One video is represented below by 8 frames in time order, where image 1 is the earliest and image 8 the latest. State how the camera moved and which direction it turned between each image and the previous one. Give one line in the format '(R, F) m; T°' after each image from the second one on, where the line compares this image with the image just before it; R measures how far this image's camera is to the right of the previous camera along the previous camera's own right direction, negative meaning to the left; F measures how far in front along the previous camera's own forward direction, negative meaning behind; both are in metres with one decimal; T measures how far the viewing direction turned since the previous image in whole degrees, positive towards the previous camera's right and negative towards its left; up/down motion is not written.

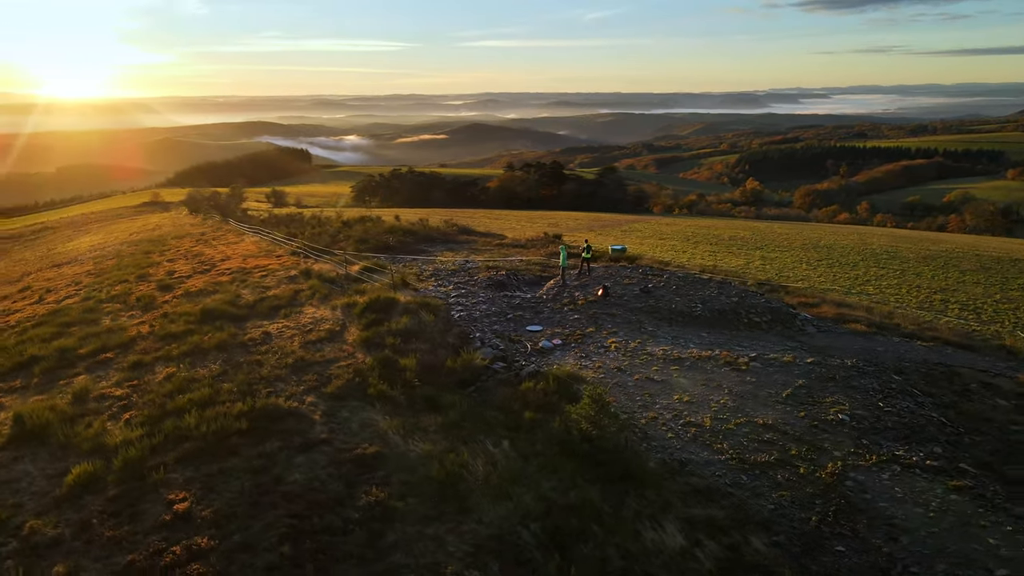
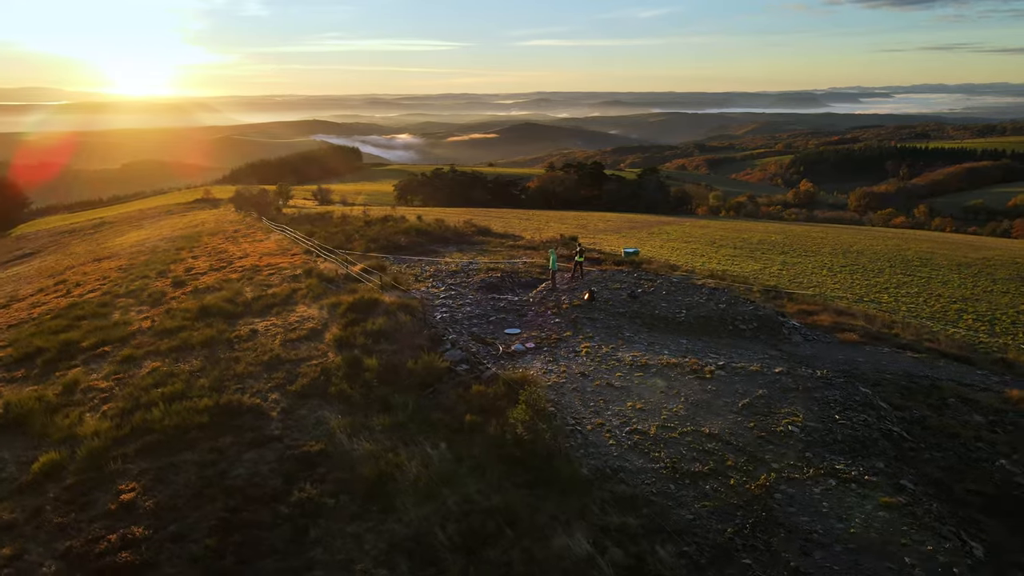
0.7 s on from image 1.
(+1.1, -0.1) m; -3°
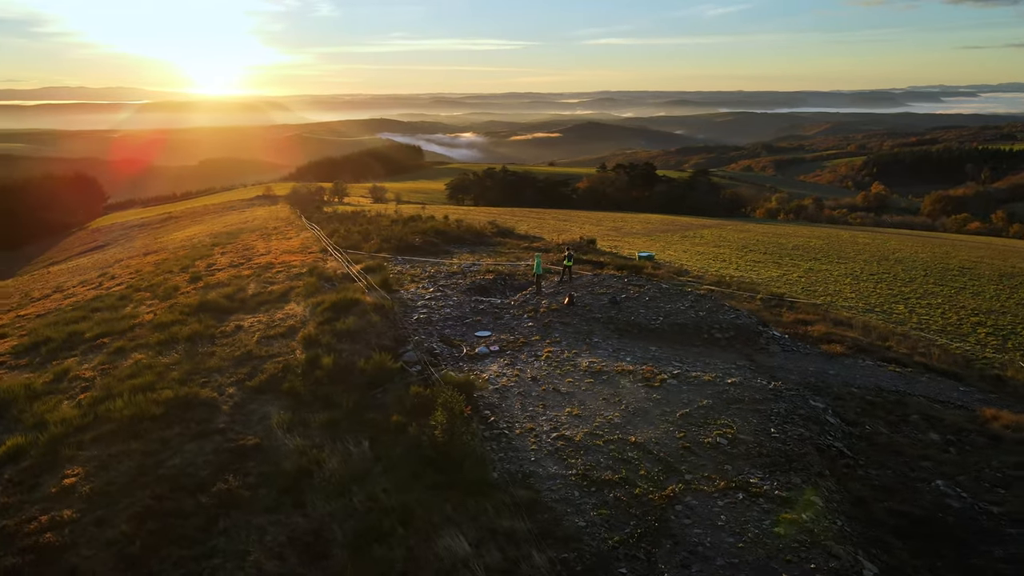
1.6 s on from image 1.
(+1.4, -0.1) m; -4°
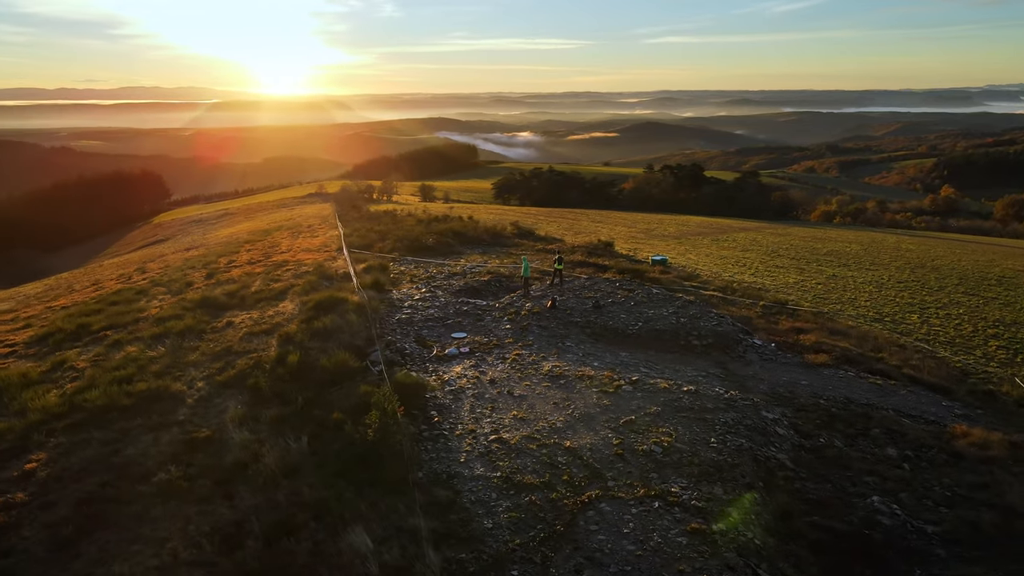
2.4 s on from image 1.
(+1.3, -0.1) m; -4°
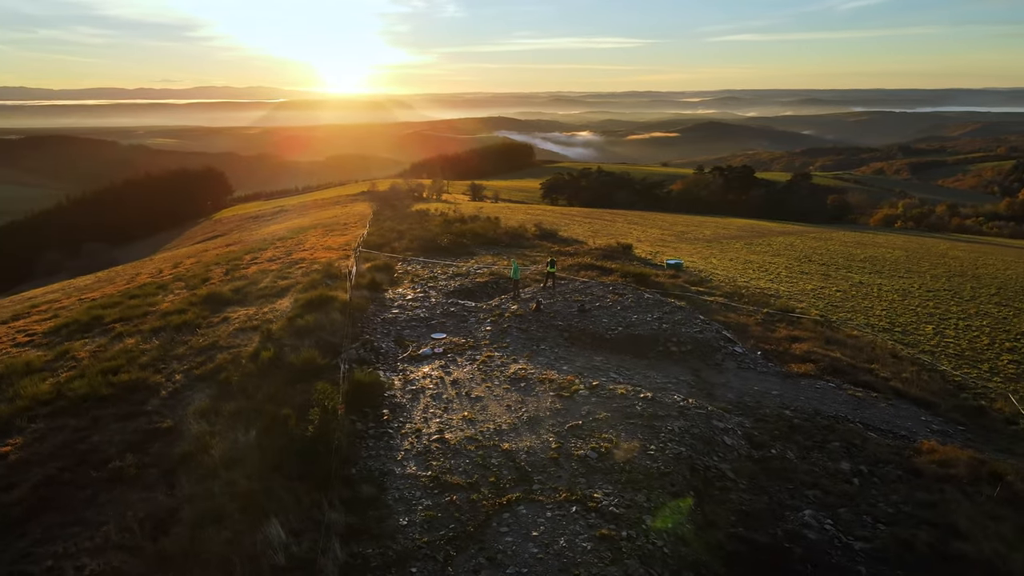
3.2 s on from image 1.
(+1.3, -0.1) m; -4°
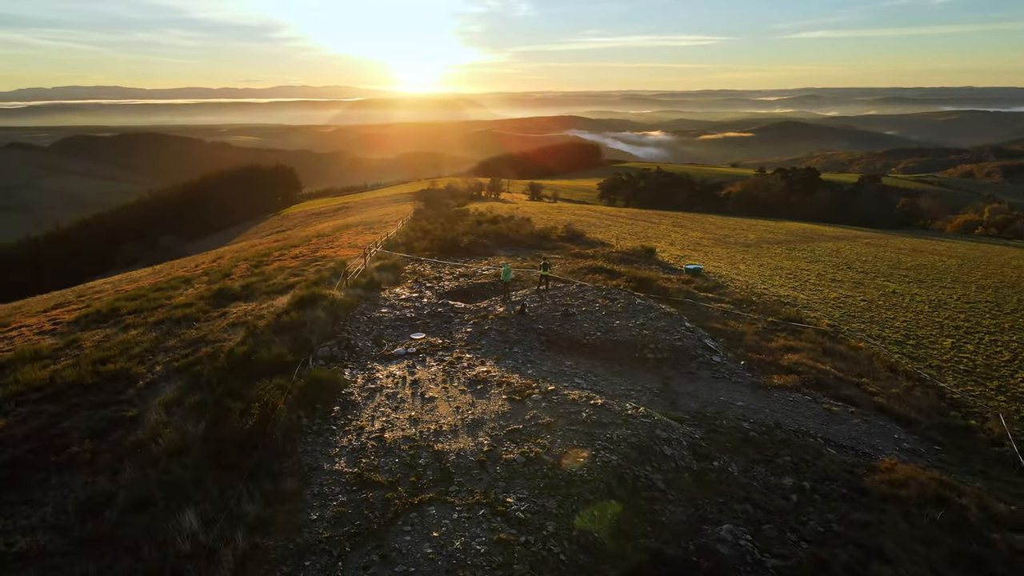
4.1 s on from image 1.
(+1.5, -0.1) m; -5°
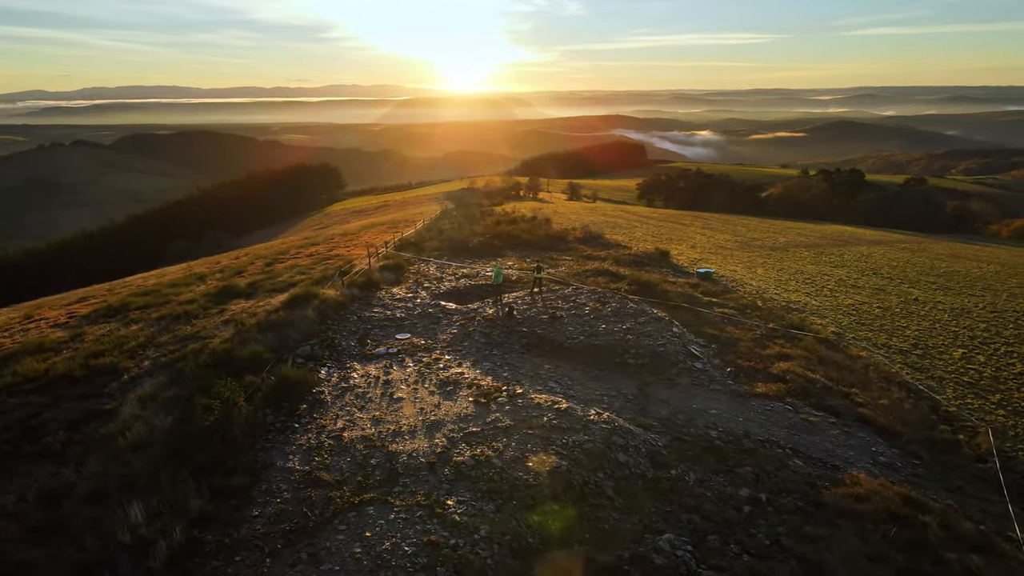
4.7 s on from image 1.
(+1.0, 0.0) m; -3°
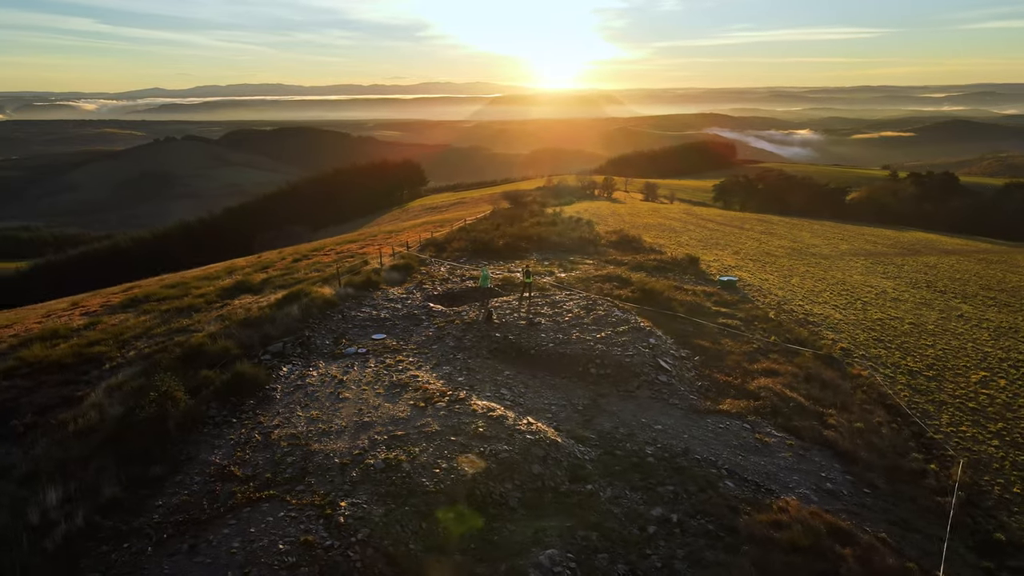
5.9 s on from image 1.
(+2.0, 0.0) m; -6°
